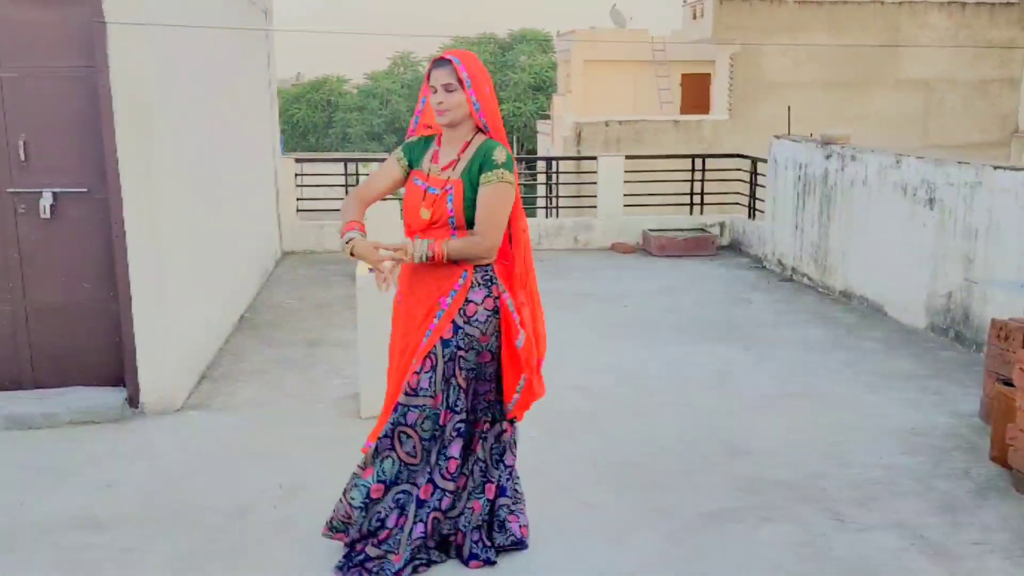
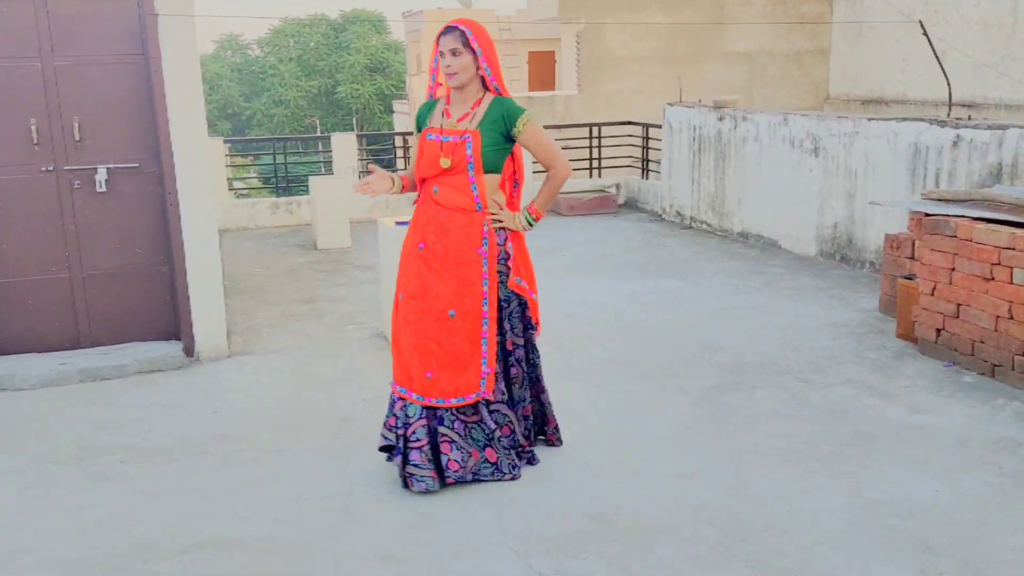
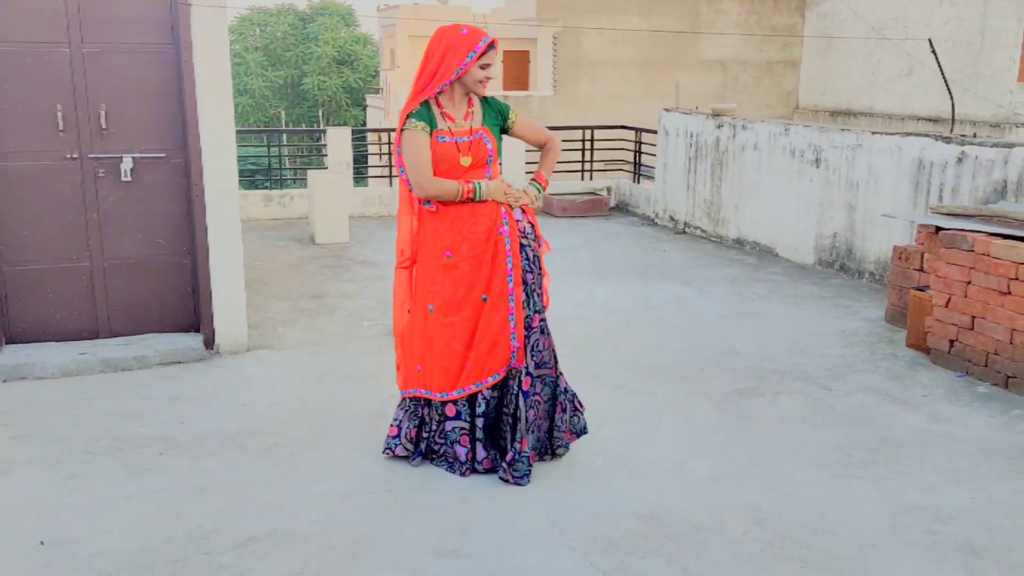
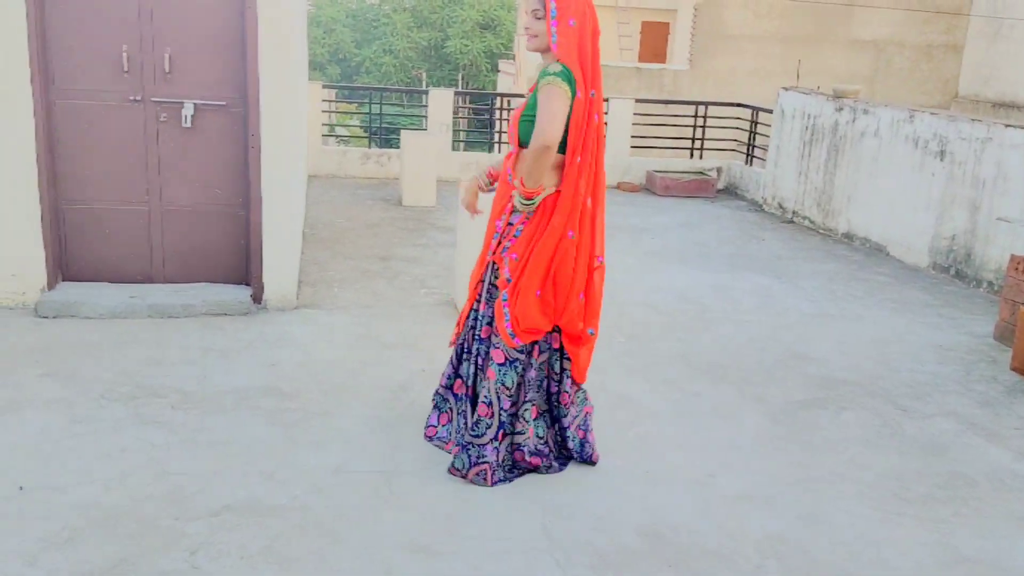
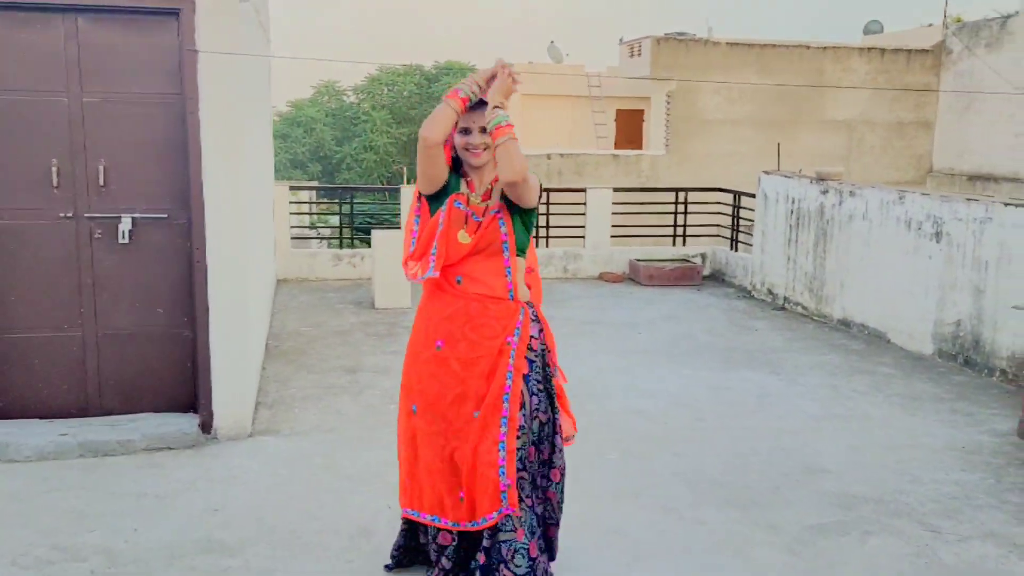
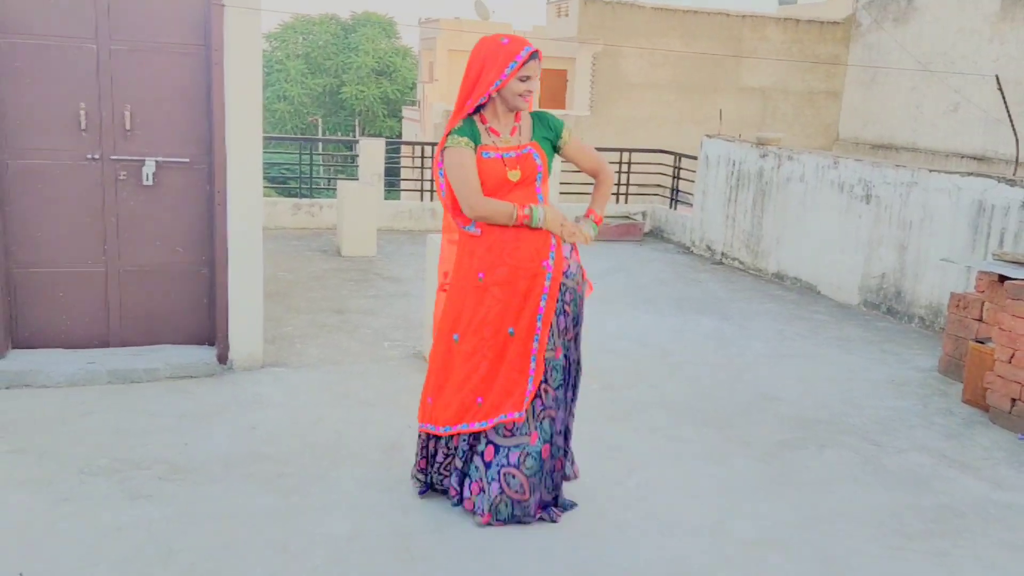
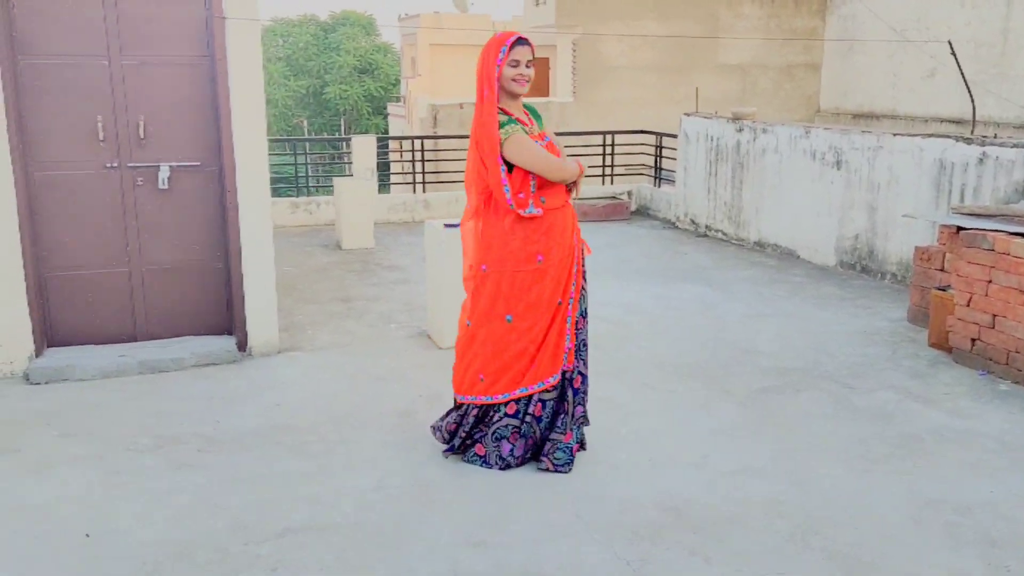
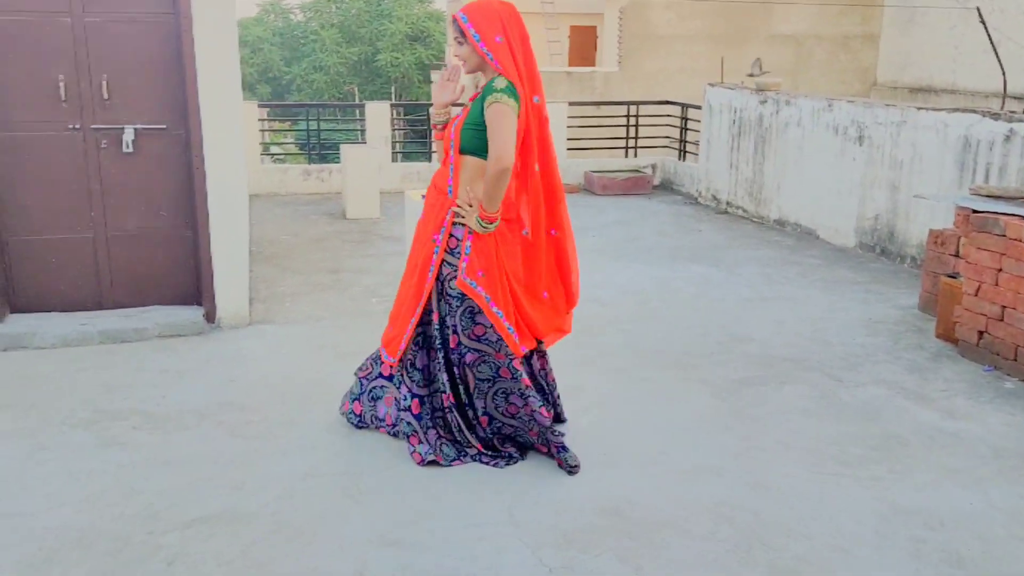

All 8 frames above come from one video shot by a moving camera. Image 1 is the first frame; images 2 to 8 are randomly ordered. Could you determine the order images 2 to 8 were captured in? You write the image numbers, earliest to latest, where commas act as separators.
5, 6, 3, 7, 2, 8, 4
